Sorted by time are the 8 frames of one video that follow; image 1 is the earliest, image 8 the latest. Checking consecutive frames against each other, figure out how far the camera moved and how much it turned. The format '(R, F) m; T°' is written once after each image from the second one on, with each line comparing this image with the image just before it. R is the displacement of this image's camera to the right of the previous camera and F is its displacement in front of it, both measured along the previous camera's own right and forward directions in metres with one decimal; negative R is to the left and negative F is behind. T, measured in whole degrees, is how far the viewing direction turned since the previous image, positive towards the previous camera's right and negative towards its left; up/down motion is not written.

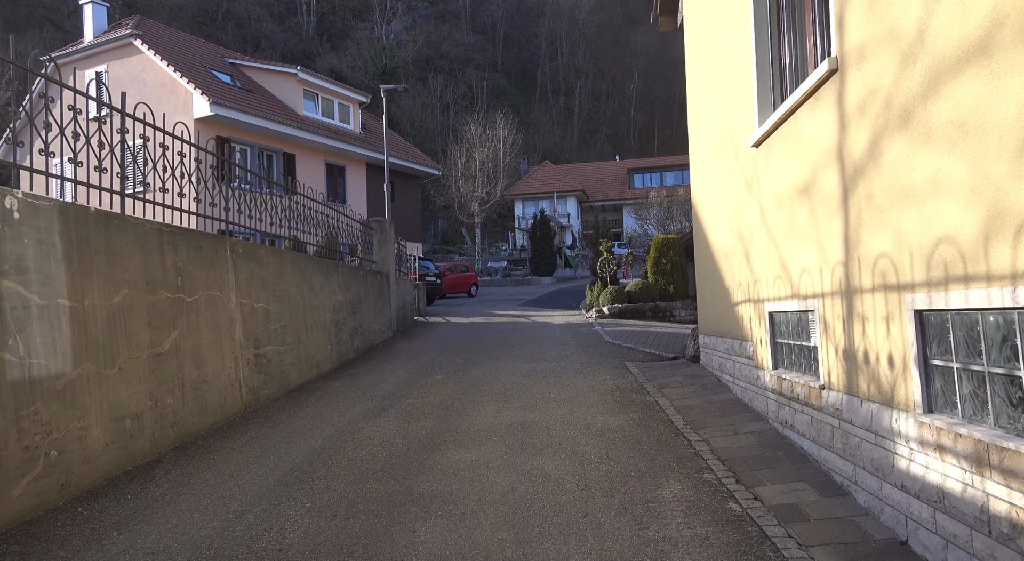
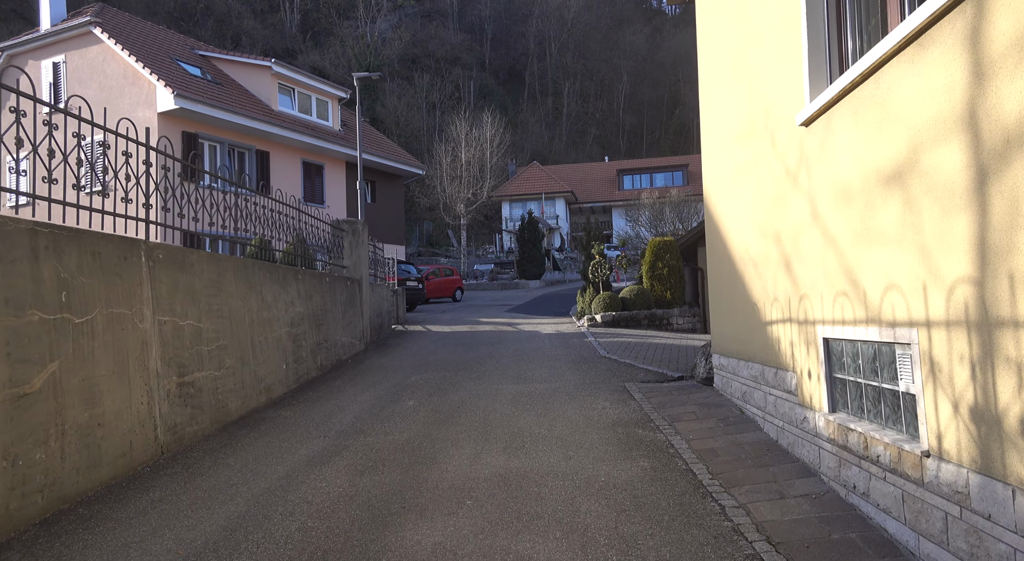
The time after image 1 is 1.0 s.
(0.0, +1.3) m; +1°
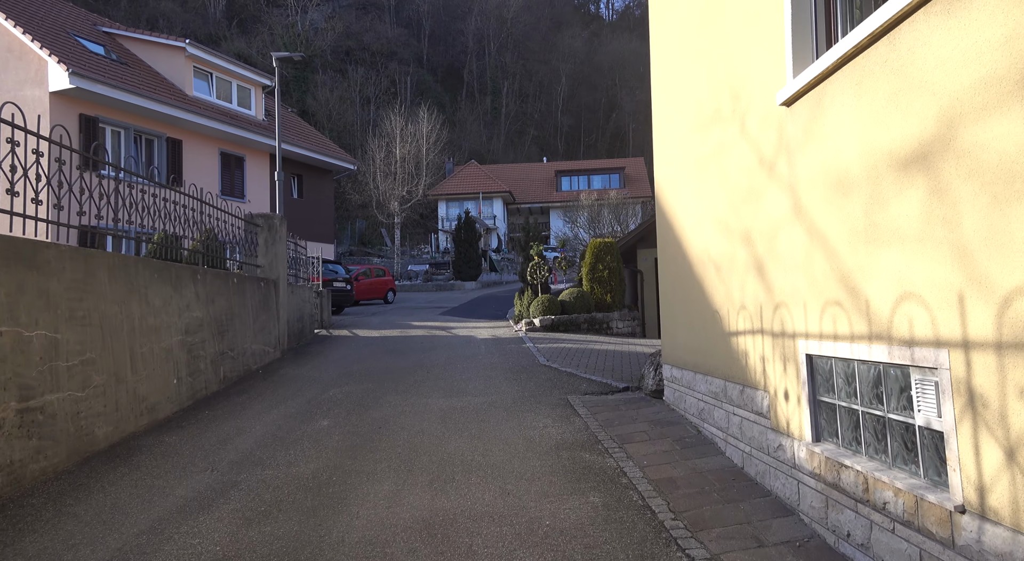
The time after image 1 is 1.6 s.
(+0.1, +0.8) m; +5°
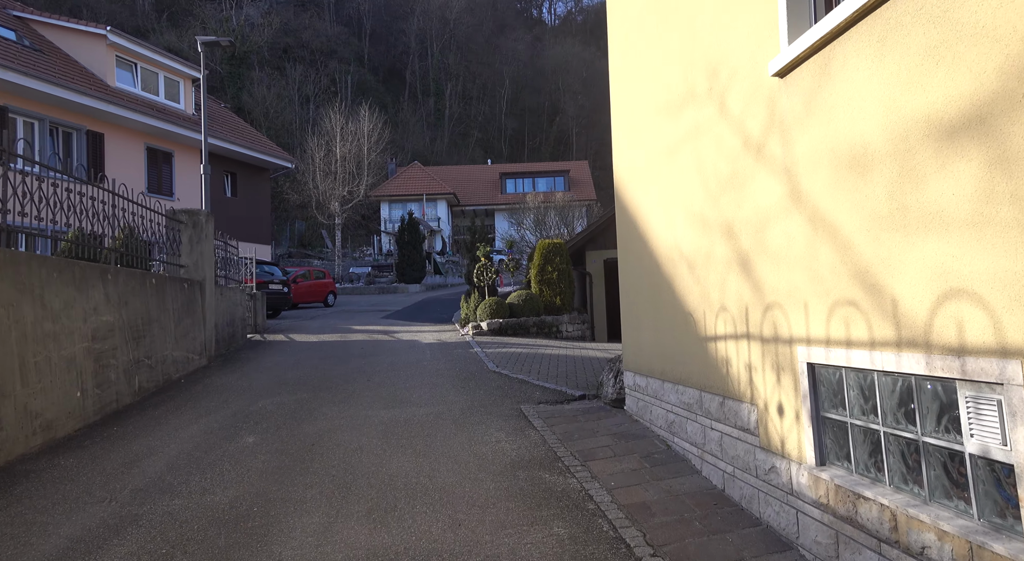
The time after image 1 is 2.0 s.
(0.0, +0.6) m; +5°
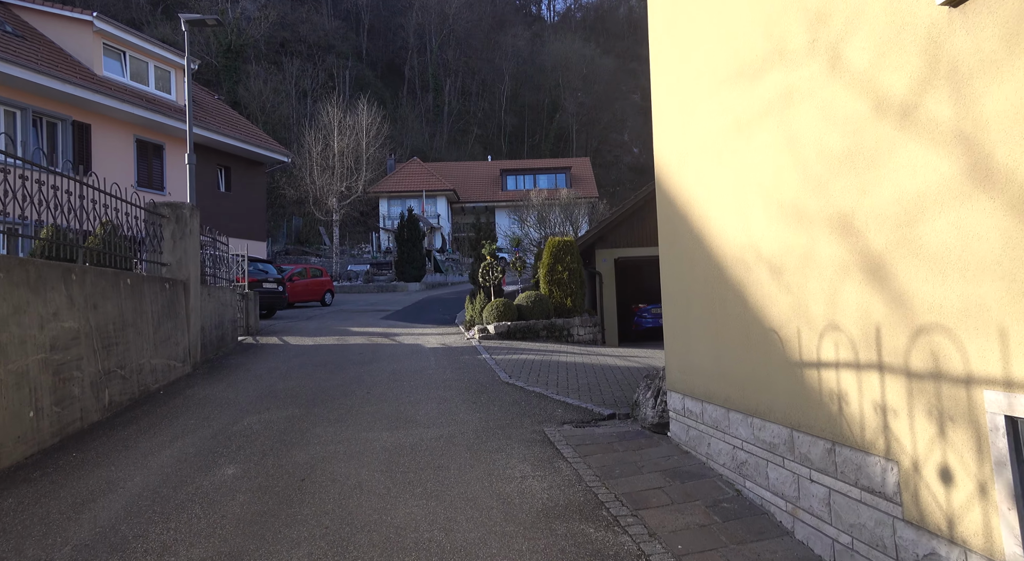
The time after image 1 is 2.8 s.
(-0.2, +1.0) m; 0°
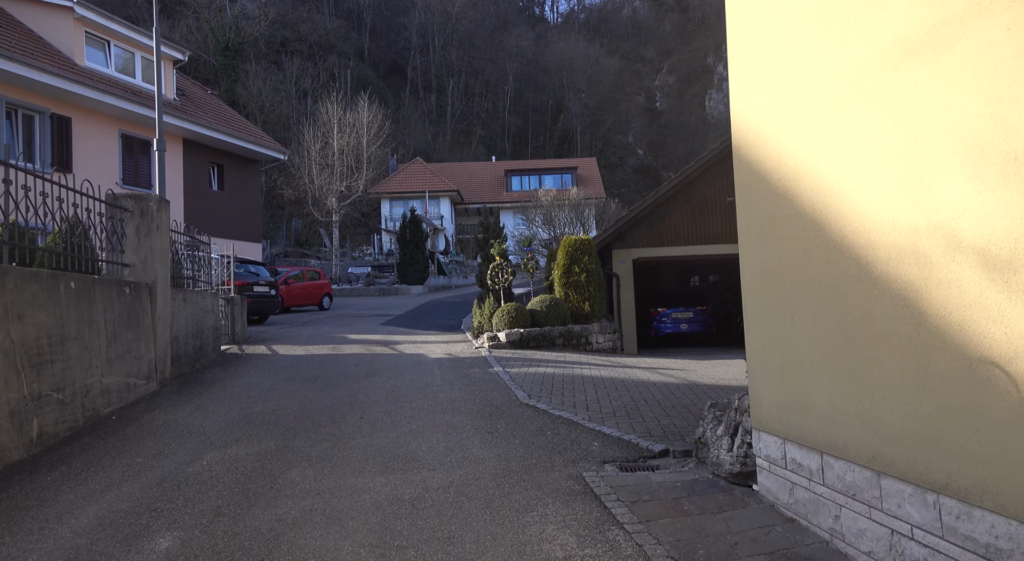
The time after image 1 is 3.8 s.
(-0.2, +1.4) m; 0°
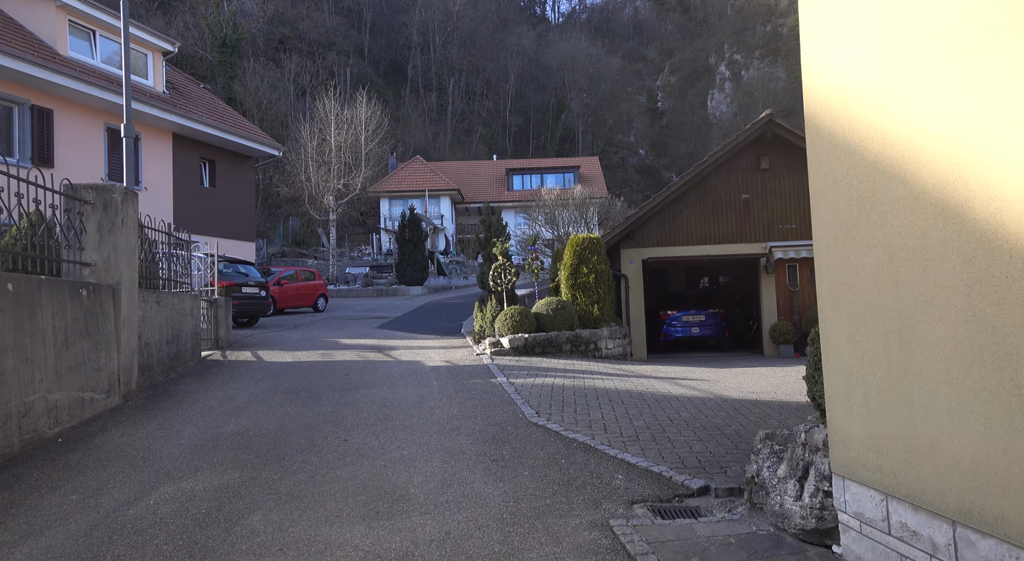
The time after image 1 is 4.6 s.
(-0.1, +0.9) m; 0°
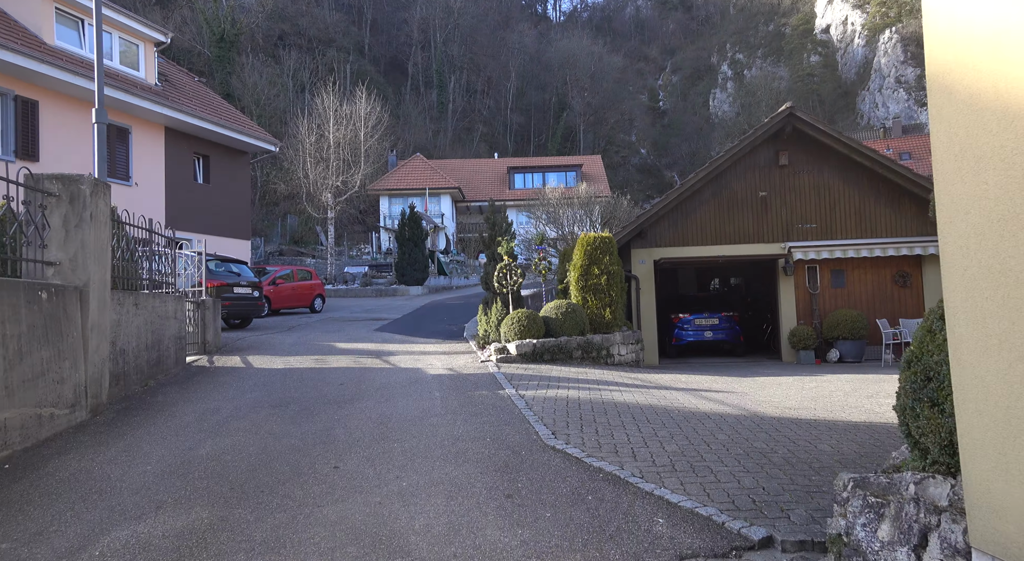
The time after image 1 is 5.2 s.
(-0.1, +0.8) m; 0°
